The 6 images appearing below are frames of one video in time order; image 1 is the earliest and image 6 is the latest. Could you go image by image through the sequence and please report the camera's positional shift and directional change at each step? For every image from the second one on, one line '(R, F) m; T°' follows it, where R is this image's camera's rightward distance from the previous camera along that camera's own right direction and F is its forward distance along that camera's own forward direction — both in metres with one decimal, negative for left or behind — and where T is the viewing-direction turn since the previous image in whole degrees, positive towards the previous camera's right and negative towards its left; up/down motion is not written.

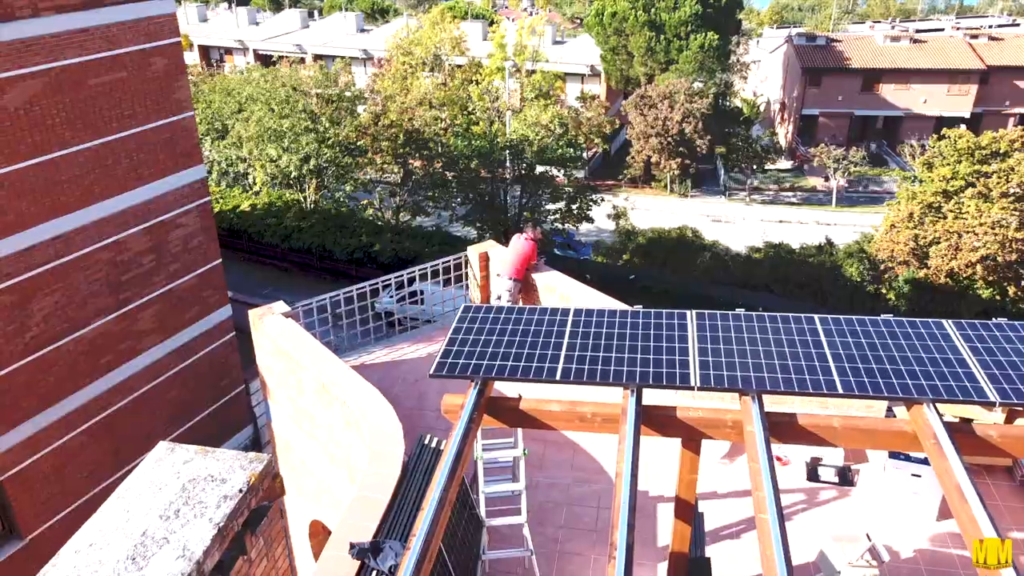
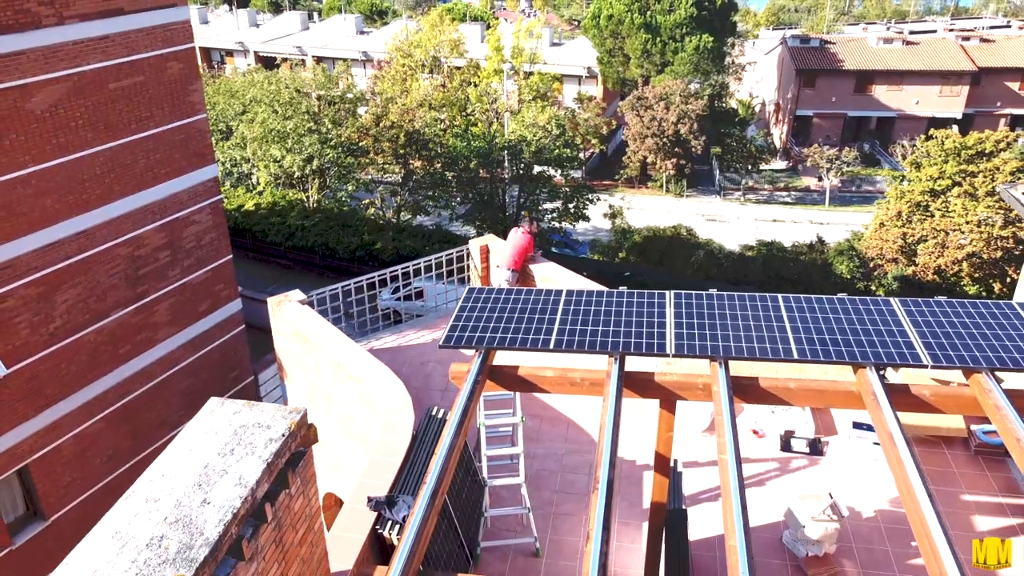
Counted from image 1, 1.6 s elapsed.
(0.0, -0.6) m; 0°
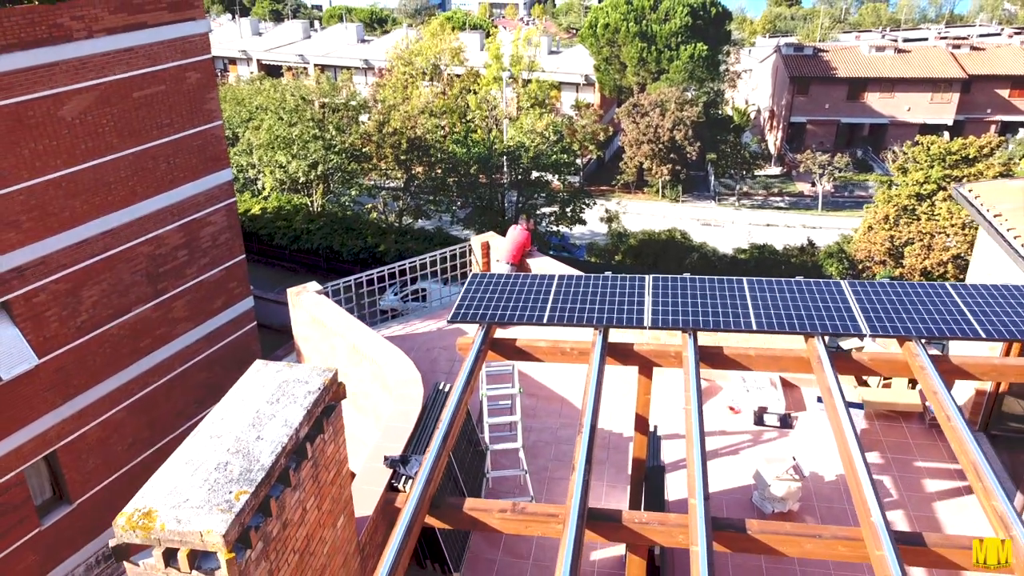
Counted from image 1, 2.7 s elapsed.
(0.0, -0.7) m; 0°
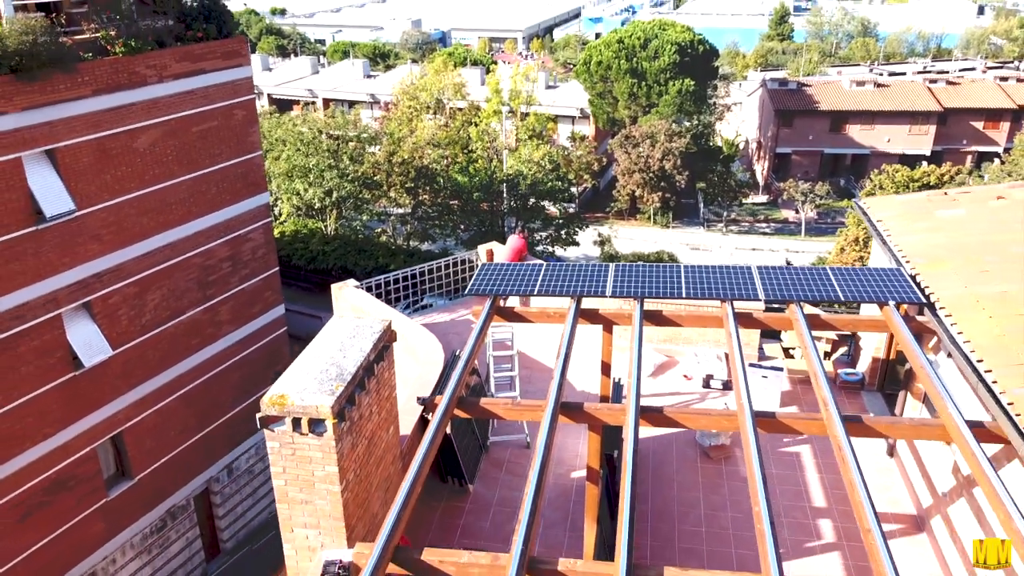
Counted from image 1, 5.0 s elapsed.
(0.0, -2.0) m; 0°
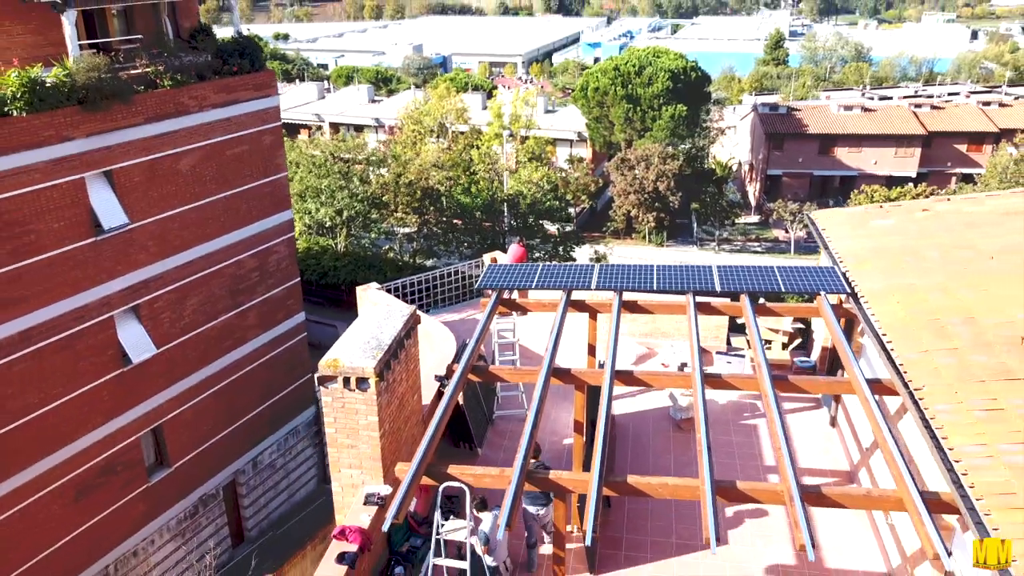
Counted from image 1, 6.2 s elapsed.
(0.0, -1.5) m; 0°
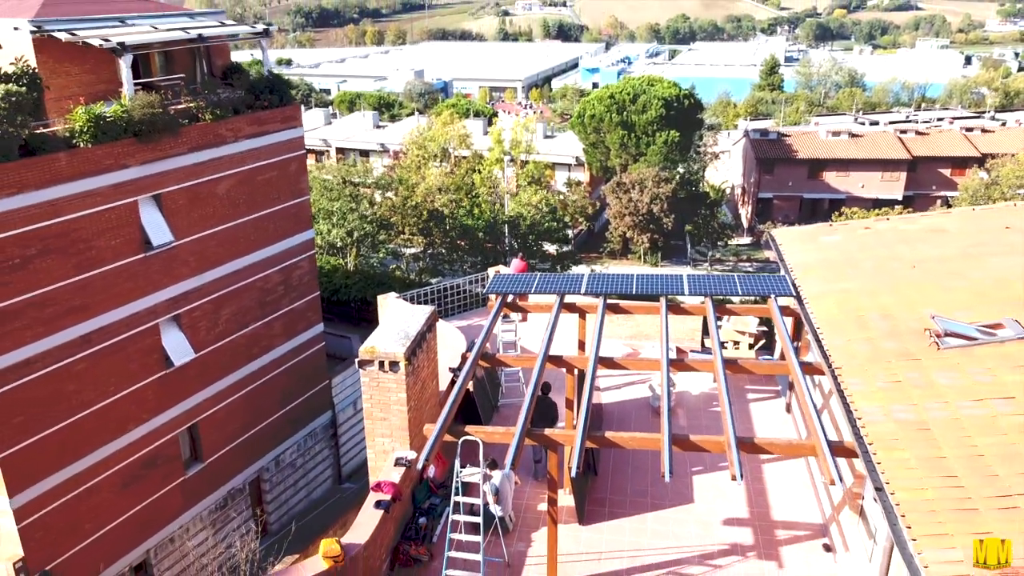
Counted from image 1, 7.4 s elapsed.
(0.0, -1.7) m; 0°
